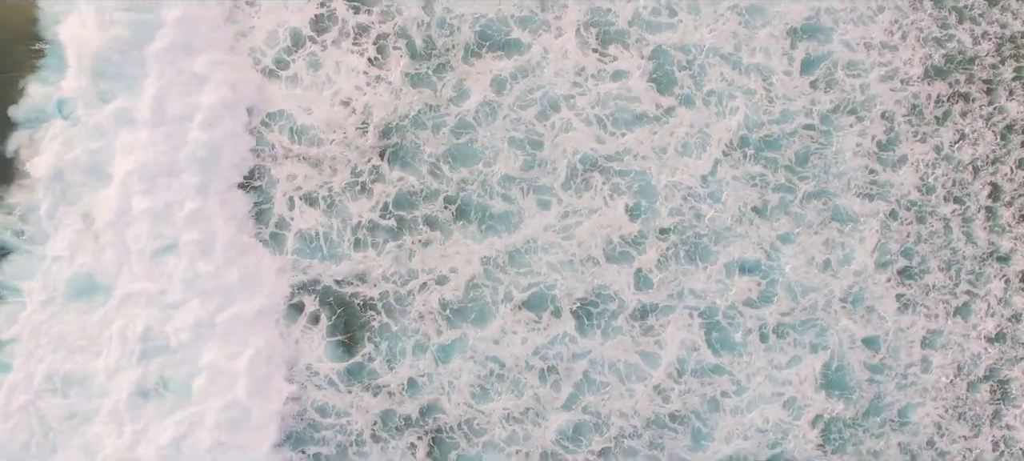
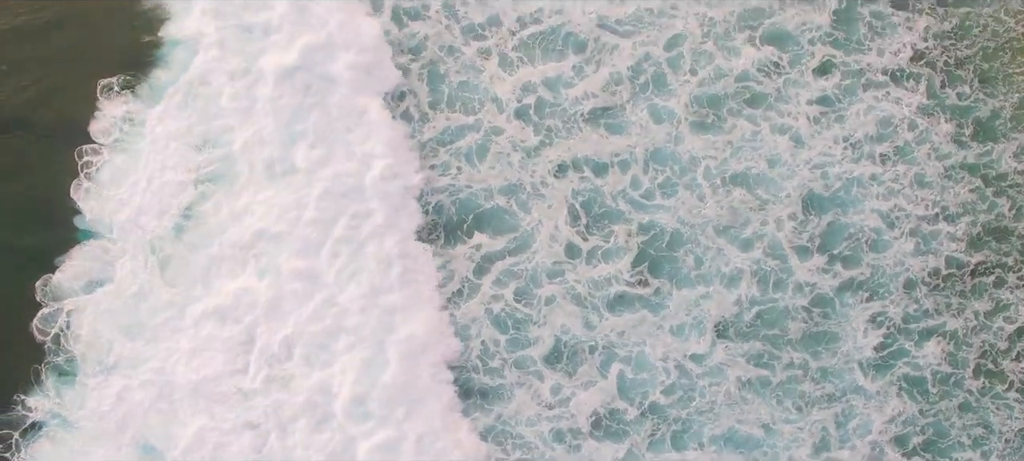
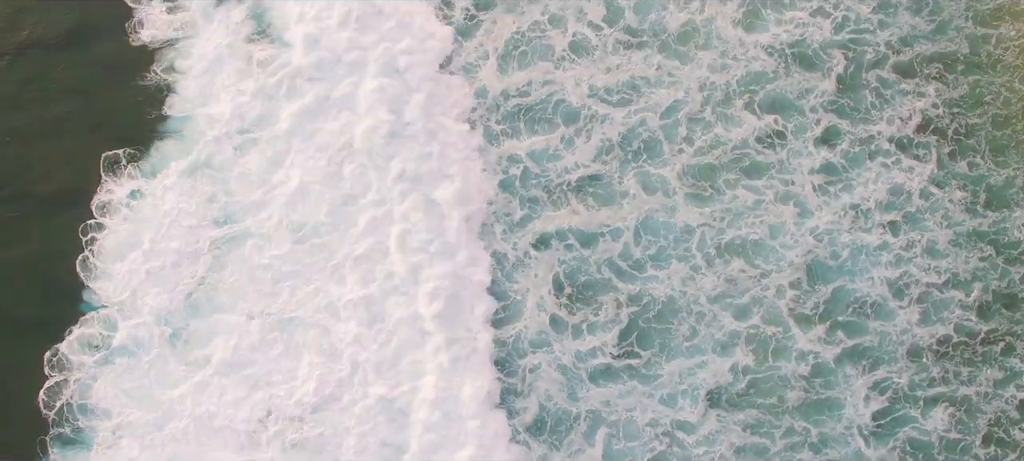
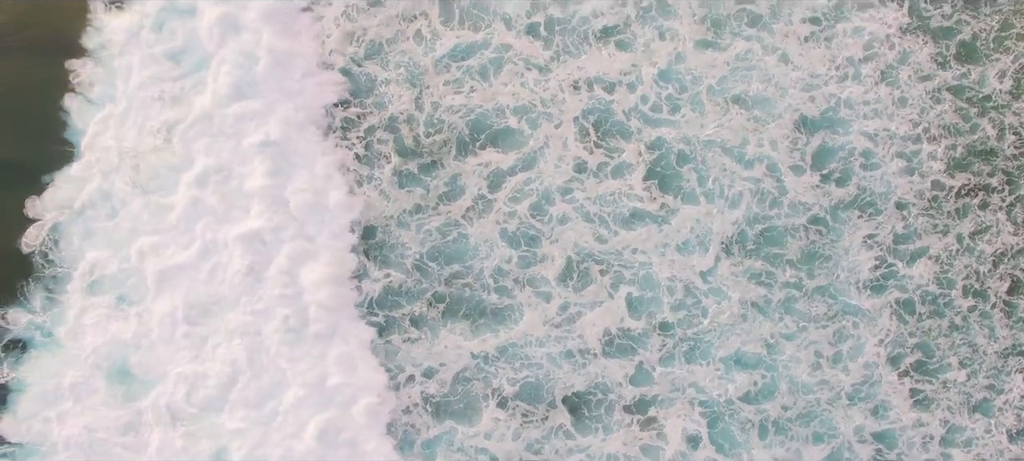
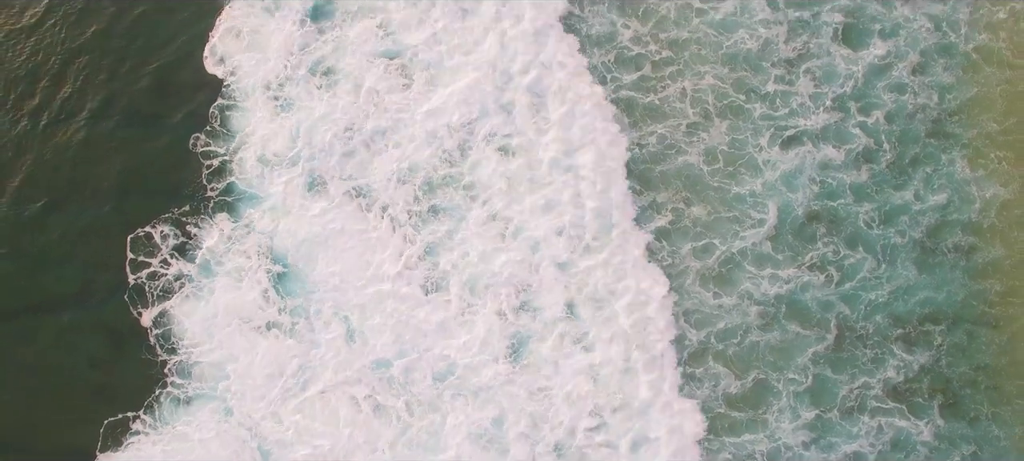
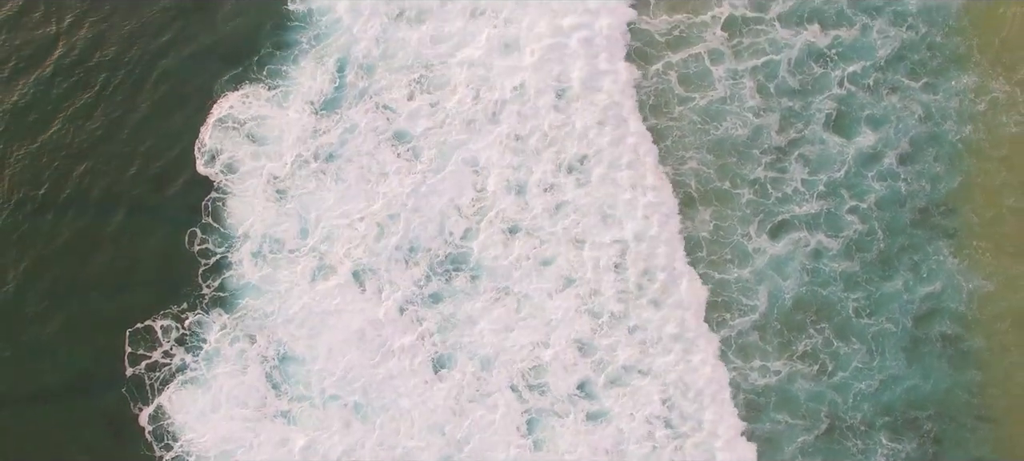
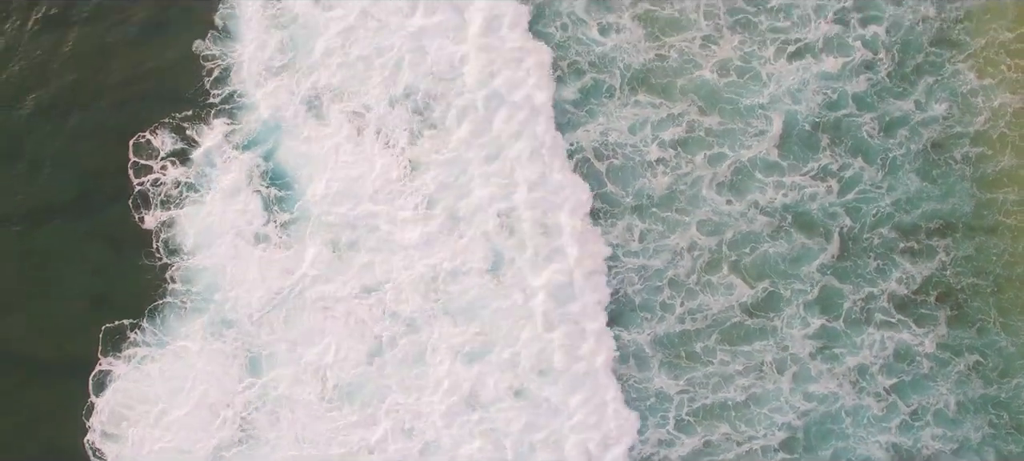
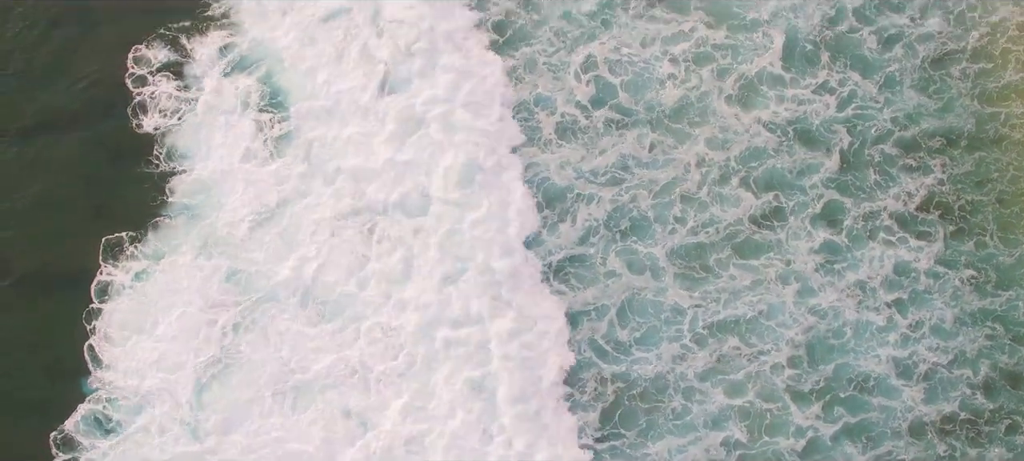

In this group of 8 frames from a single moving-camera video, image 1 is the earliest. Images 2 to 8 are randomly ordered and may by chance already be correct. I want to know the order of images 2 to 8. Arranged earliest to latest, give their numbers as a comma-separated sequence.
4, 2, 3, 8, 7, 5, 6
